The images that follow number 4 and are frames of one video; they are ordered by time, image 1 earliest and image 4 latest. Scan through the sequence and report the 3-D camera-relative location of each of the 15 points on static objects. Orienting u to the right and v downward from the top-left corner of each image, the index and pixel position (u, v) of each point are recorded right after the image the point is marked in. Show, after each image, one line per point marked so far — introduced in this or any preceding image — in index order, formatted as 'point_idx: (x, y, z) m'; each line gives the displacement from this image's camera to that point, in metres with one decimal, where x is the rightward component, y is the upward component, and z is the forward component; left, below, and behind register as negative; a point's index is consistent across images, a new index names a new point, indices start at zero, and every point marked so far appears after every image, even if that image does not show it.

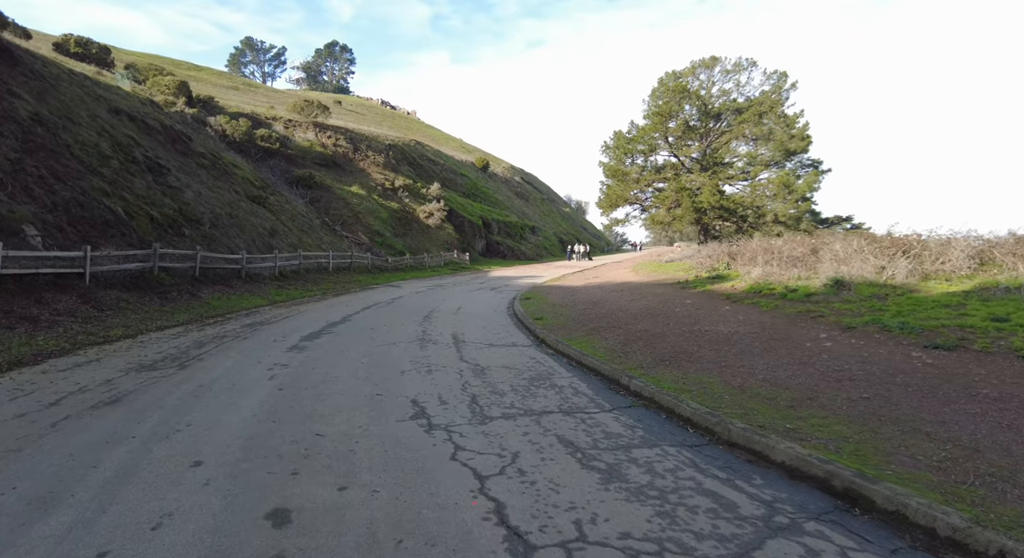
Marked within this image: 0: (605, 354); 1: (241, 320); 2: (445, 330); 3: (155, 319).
0: (+1.4, -1.1, +7.4) m
1: (-6.6, -1.0, +12.1) m
2: (-1.5, -1.1, +10.9) m
3: (-8.1, -0.9, +11.3) m
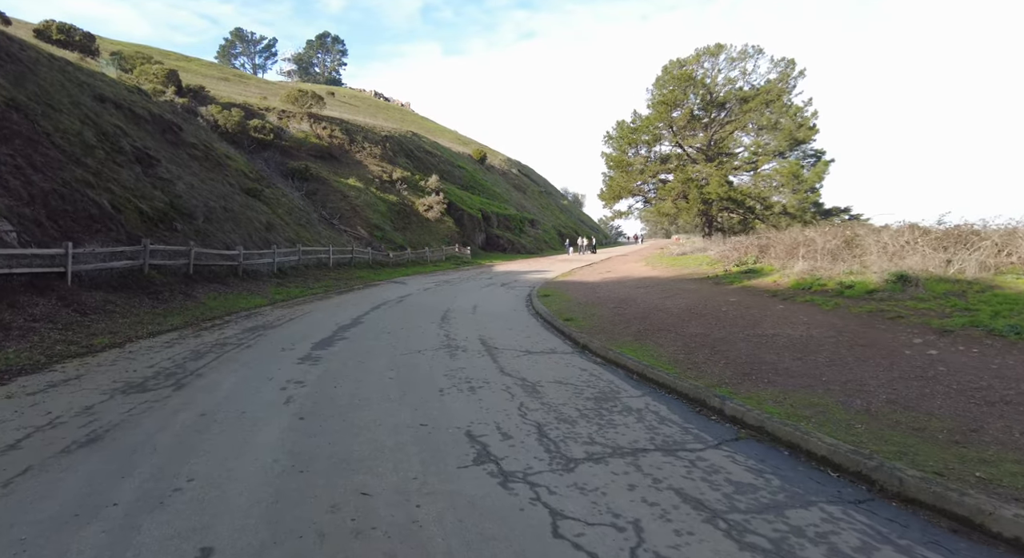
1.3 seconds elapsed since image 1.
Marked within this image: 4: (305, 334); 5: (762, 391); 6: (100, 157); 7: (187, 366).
0: (+2.1, -1.1, +6.4) m
1: (-6.0, -1.0, +11.0) m
2: (-0.8, -1.1, +9.8) m
3: (-7.5, -0.9, +10.2) m
4: (-4.0, -1.1, +9.6) m
5: (+2.6, -1.2, +5.2) m
6: (-14.3, +4.2, +17.2) m
7: (-4.6, -1.2, +6.9) m
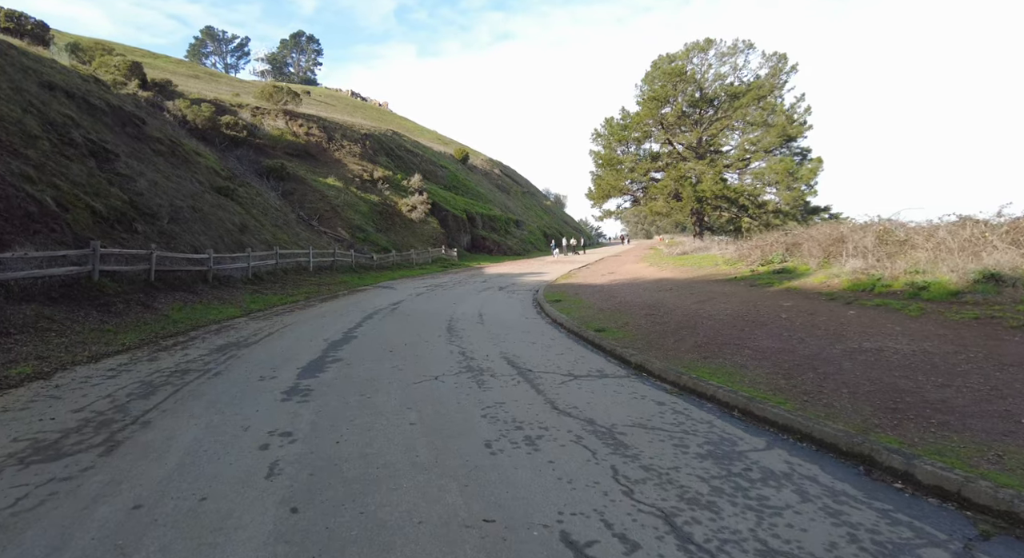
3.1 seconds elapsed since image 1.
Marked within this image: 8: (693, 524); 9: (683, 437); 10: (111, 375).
0: (+2.7, -1.2, +4.9) m
1: (-5.6, -1.1, +9.1) m
2: (-0.4, -1.2, +8.2) m
3: (-7.1, -1.1, +8.3) m
4: (-3.5, -1.2, +7.8) m
5: (+3.3, -1.2, +3.7) m
6: (-14.1, +3.9, +15.1) m
7: (-4.0, -1.3, +5.2) m
8: (+1.1, -1.4, +2.9) m
9: (+1.5, -1.3, +4.3) m
10: (-5.3, -1.3, +6.5) m
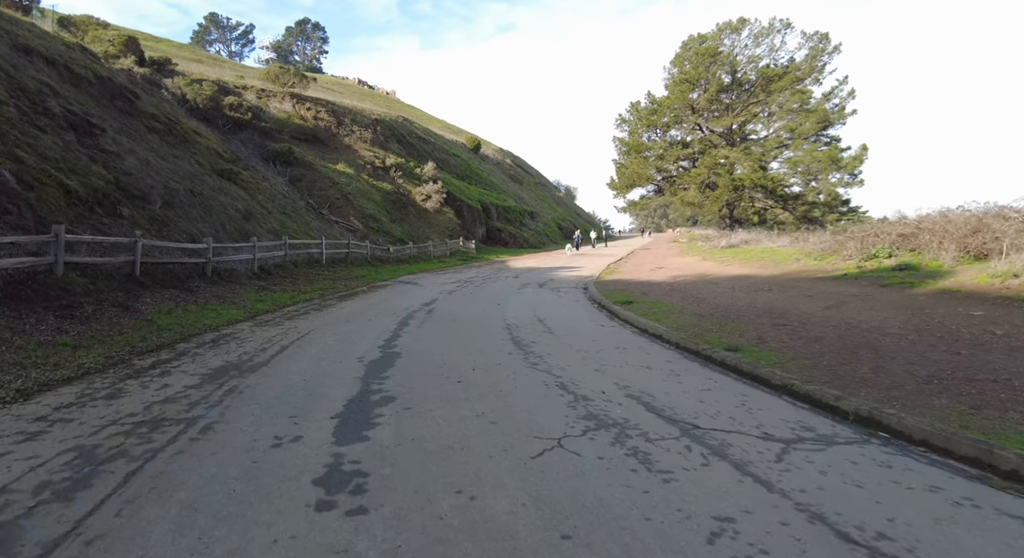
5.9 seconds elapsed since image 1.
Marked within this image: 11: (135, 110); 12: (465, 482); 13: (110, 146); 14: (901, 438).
0: (+4.0, -1.2, +2.4) m
1: (-4.2, -1.1, +6.7) m
2: (+1.0, -1.2, +5.6) m
3: (-5.7, -1.1, +5.8) m
4: (-2.1, -1.2, +5.4) m
5: (+4.6, -1.3, +1.2) m
6: (-12.7, +4.1, +12.6) m
7: (-2.6, -1.4, +2.7) m
8: (+2.4, -1.5, +0.4) m
9: (+2.8, -1.4, +1.8) m
10: (-3.9, -1.3, +4.1) m
11: (-15.1, +6.8, +19.9) m
12: (-0.3, -1.3, +3.2) m
13: (-12.5, +4.2, +15.5) m
14: (+3.2, -1.3, +4.0) m
